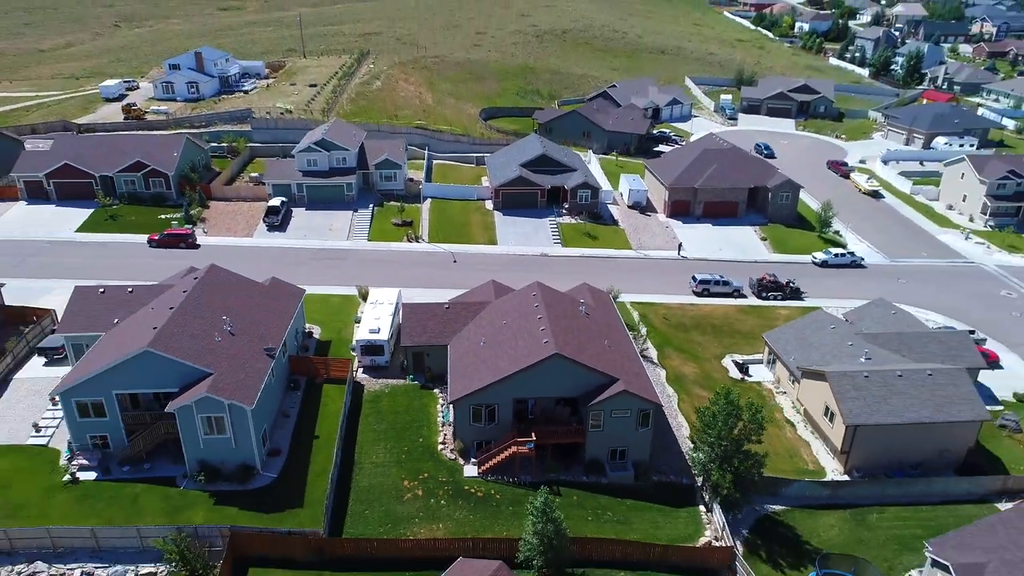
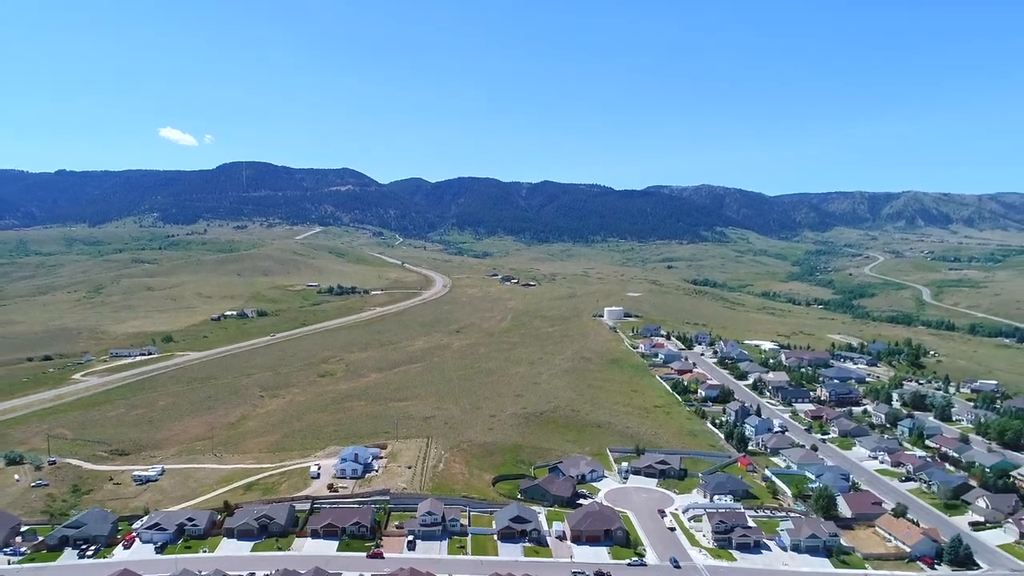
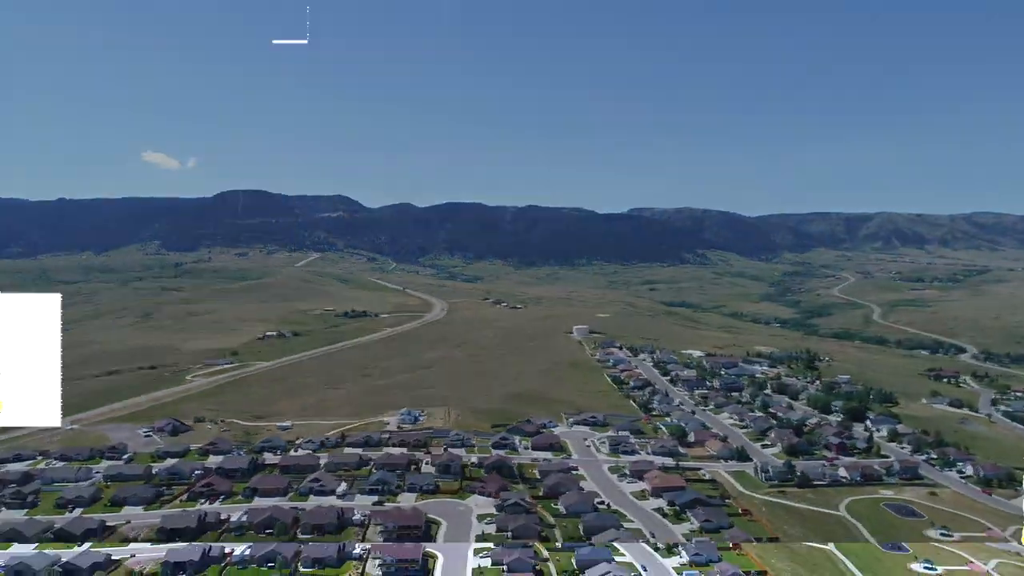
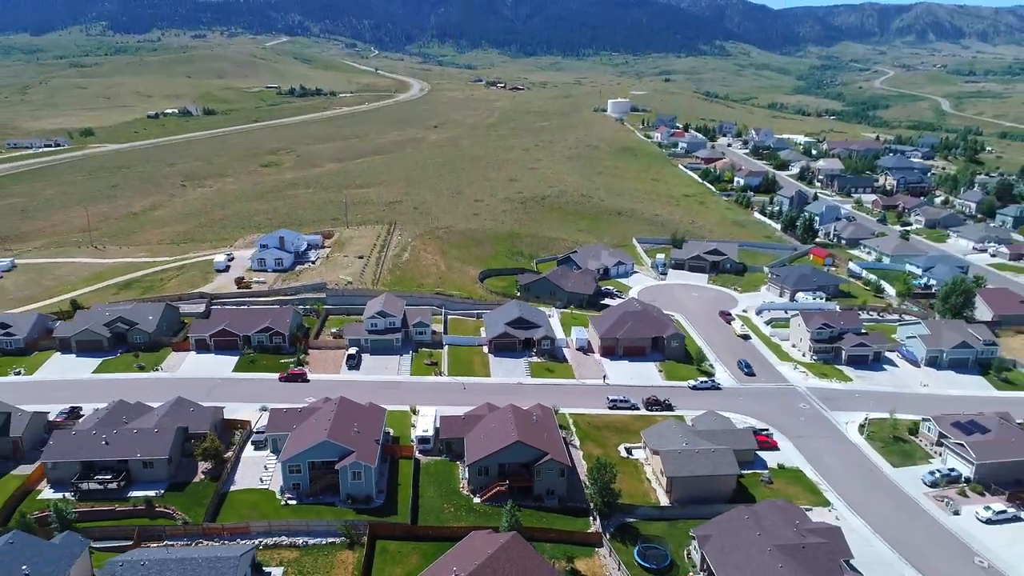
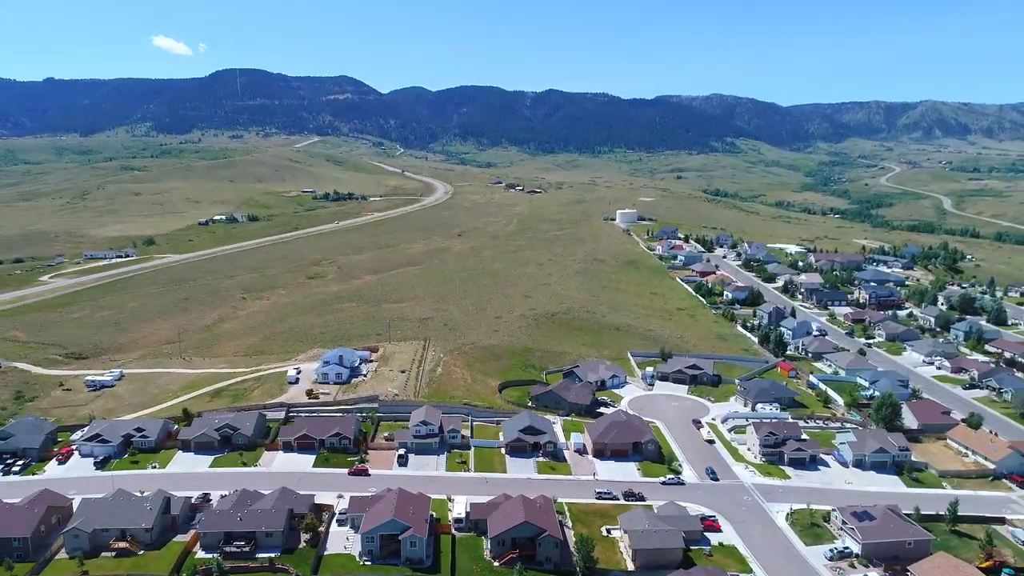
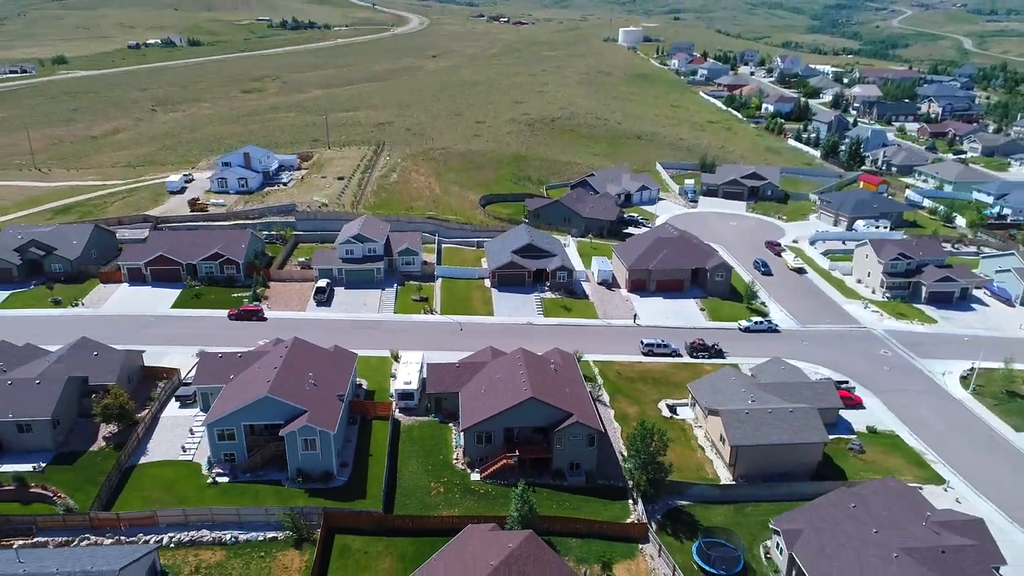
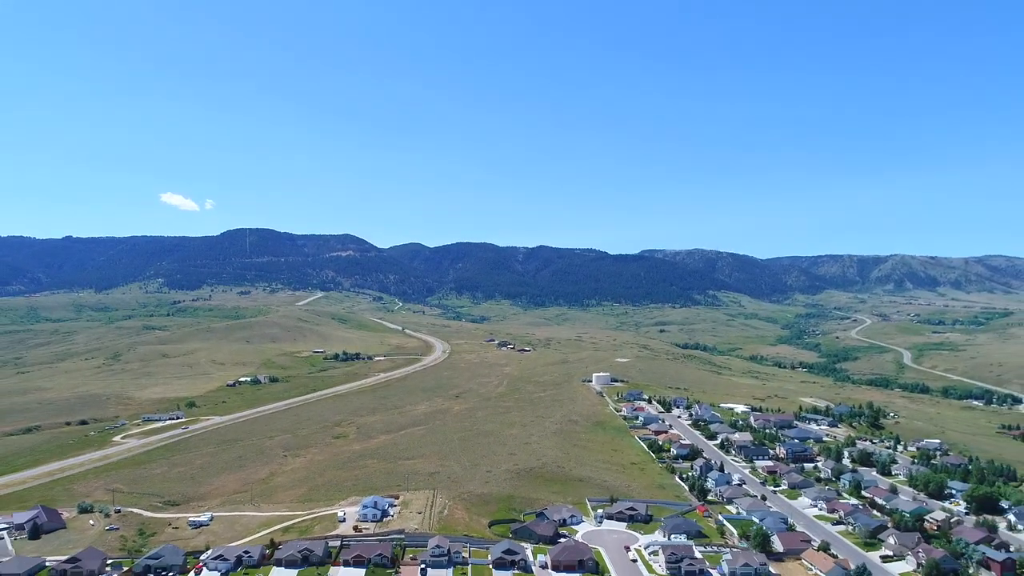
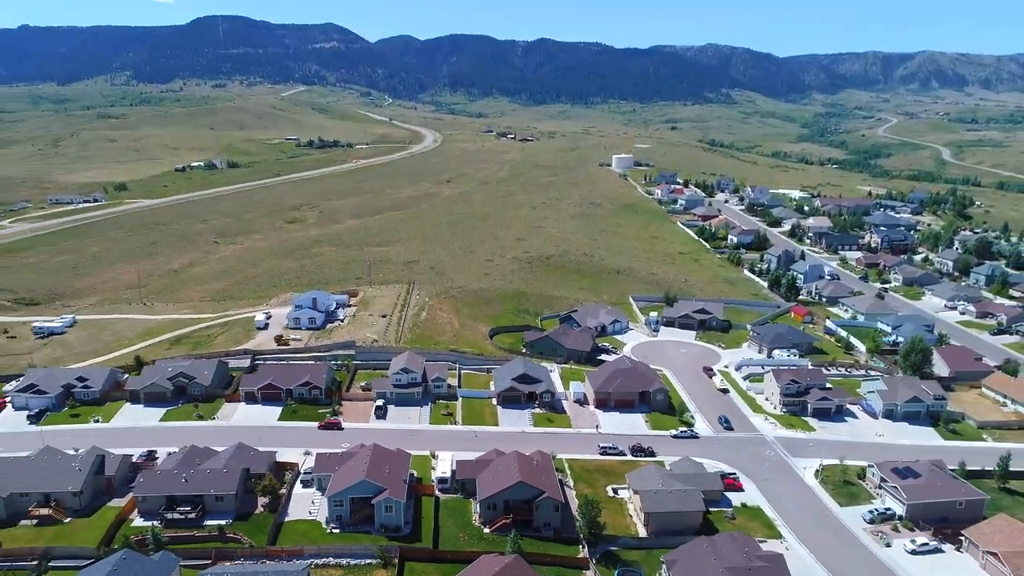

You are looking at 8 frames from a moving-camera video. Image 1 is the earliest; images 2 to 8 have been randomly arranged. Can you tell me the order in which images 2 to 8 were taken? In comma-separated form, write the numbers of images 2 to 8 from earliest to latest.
6, 4, 8, 5, 2, 7, 3
